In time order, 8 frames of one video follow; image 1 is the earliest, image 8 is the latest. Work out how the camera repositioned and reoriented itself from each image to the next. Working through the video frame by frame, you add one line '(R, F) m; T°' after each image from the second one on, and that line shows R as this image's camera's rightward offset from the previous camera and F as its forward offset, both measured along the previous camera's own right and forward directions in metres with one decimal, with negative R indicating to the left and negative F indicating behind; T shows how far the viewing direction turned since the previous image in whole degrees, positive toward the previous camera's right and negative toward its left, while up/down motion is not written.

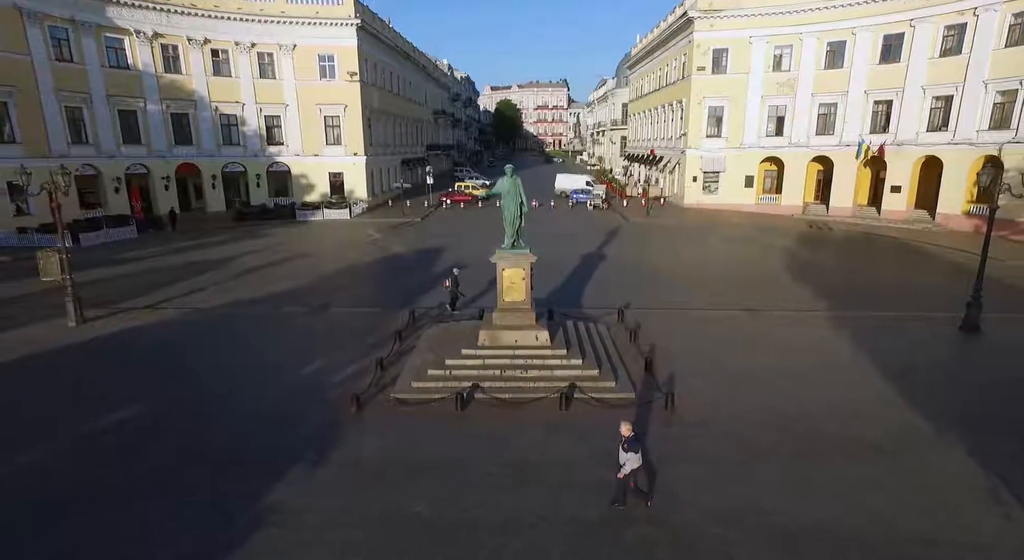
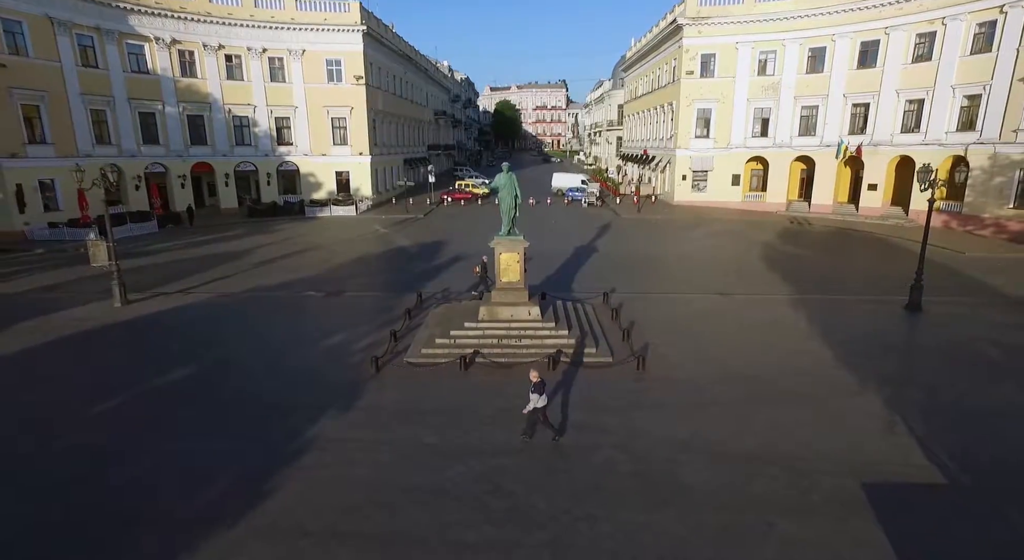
(+0.1, -2.0) m; 0°
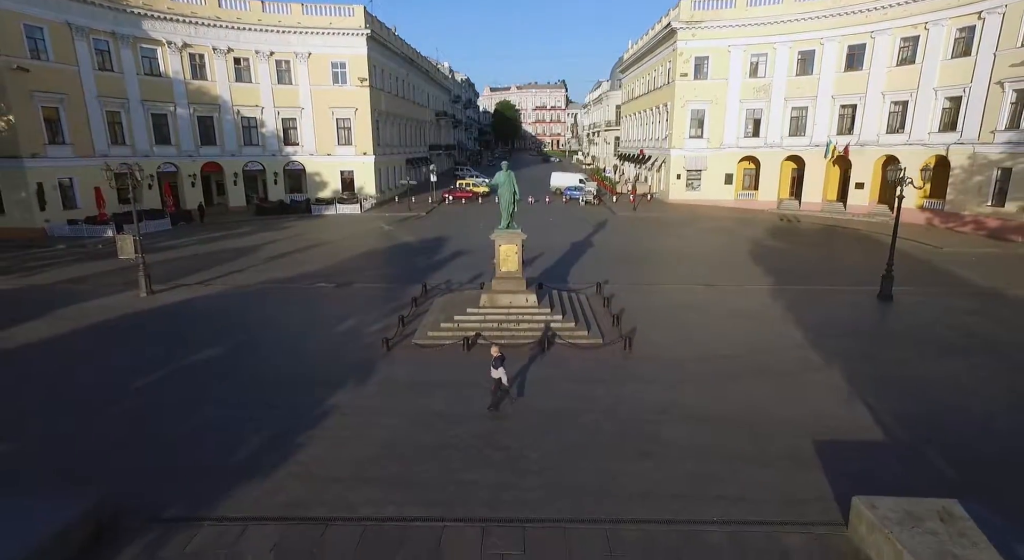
(0.0, -1.3) m; 0°
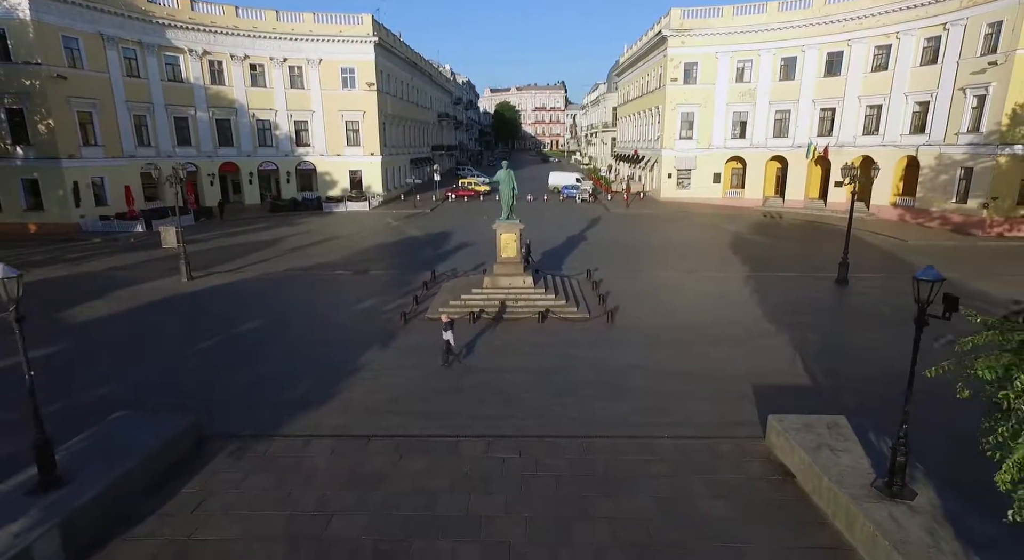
(0.0, -2.4) m; 0°
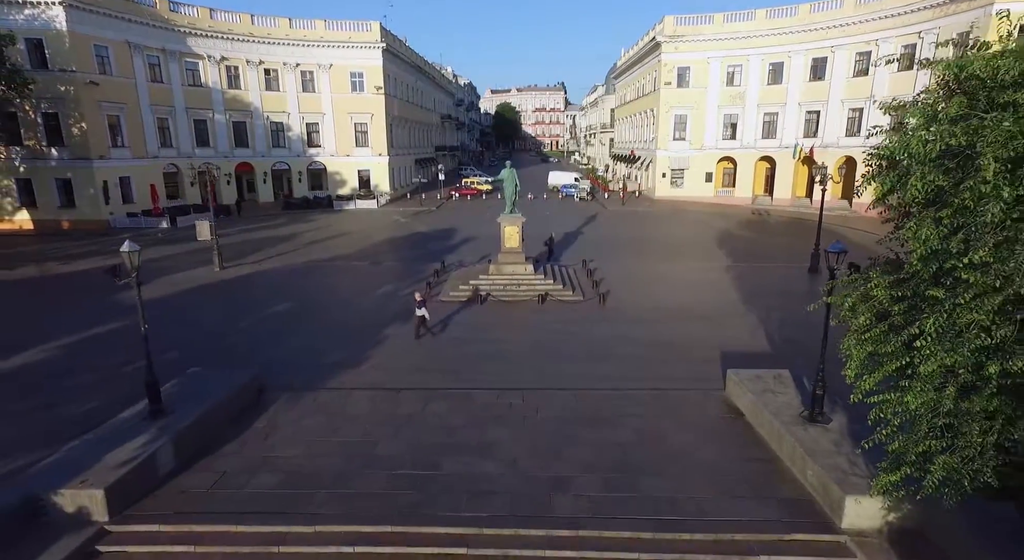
(-0.1, -2.1) m; 0°
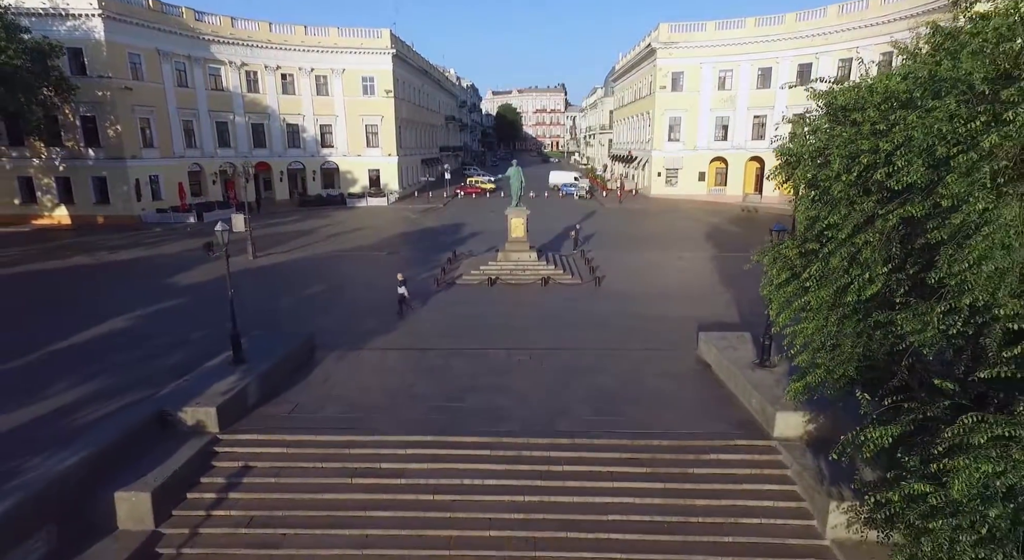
(-0.2, -2.5) m; 0°
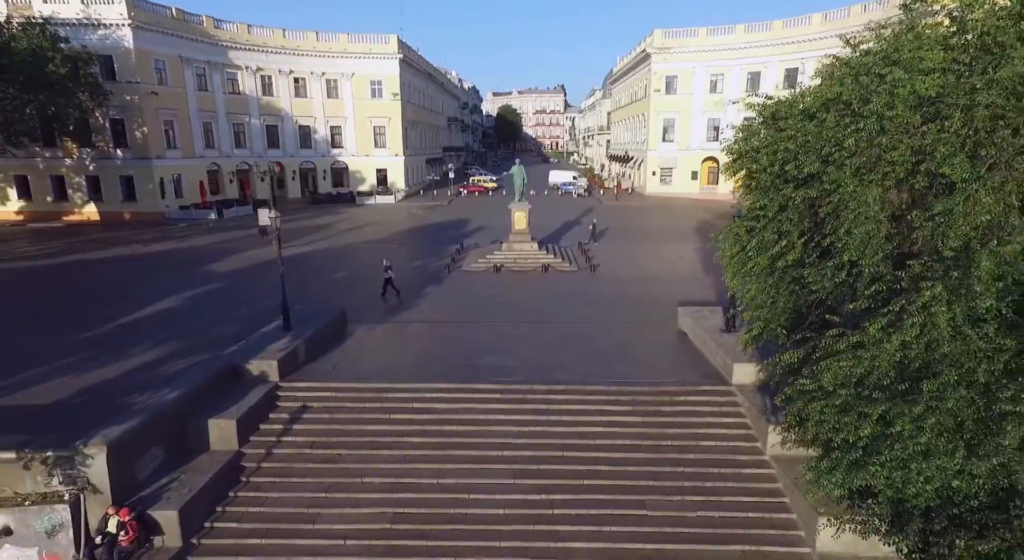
(-0.2, -2.3) m; 0°
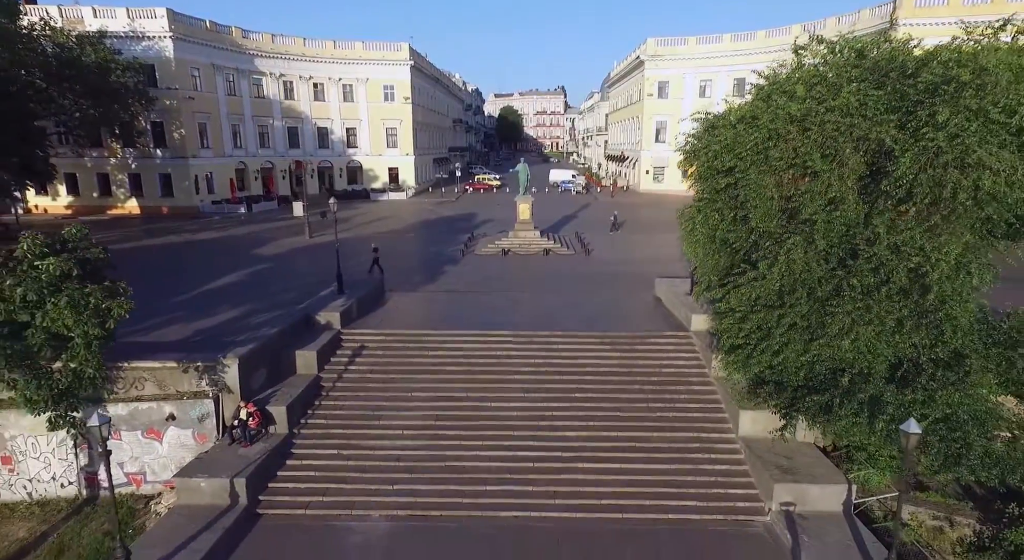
(-0.2, -3.7) m; 0°
